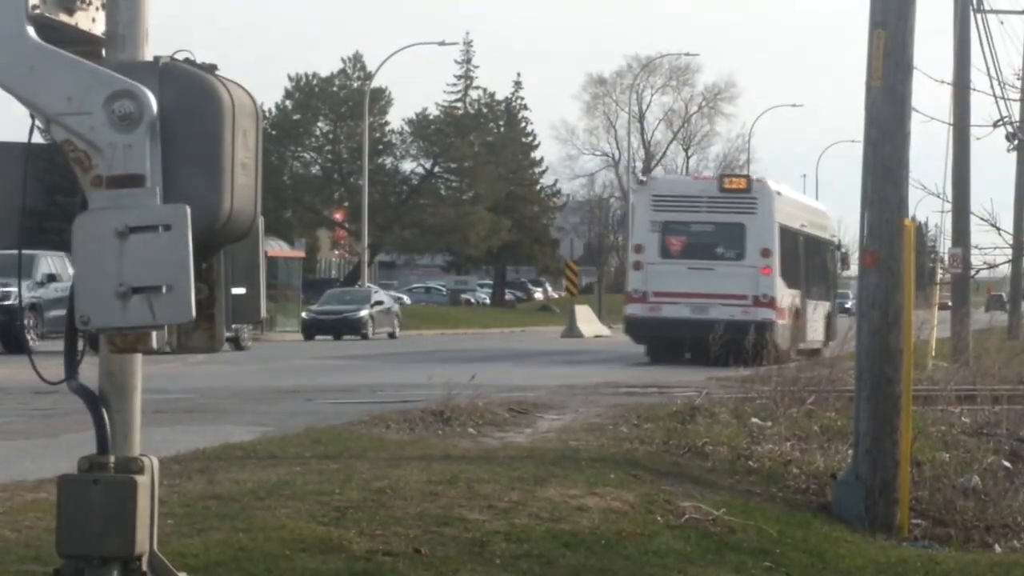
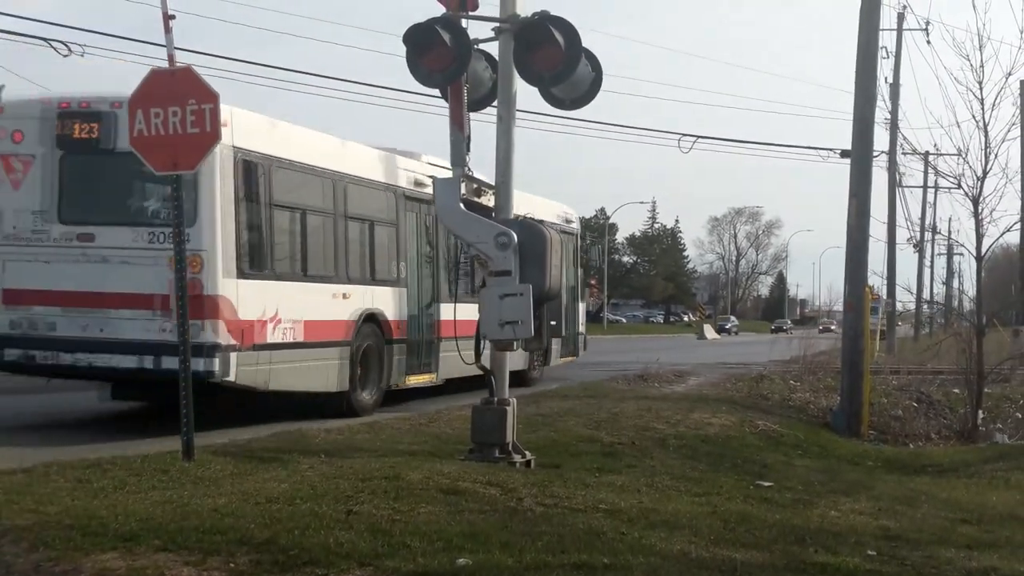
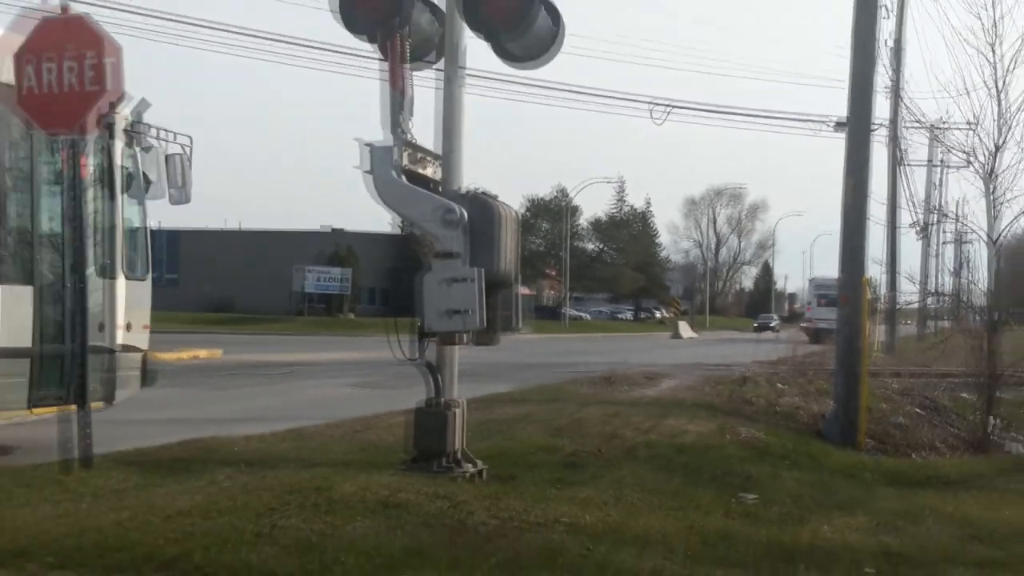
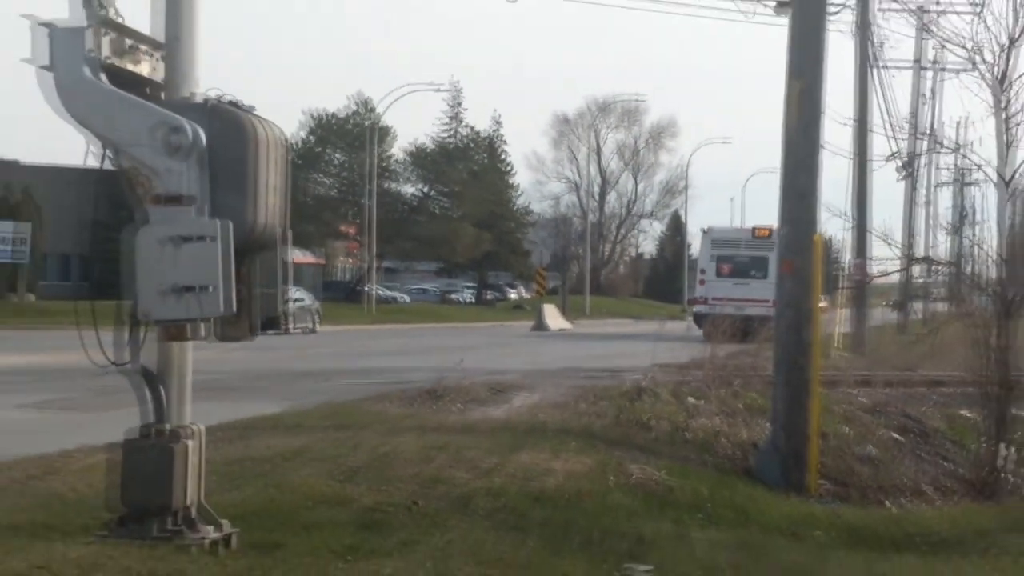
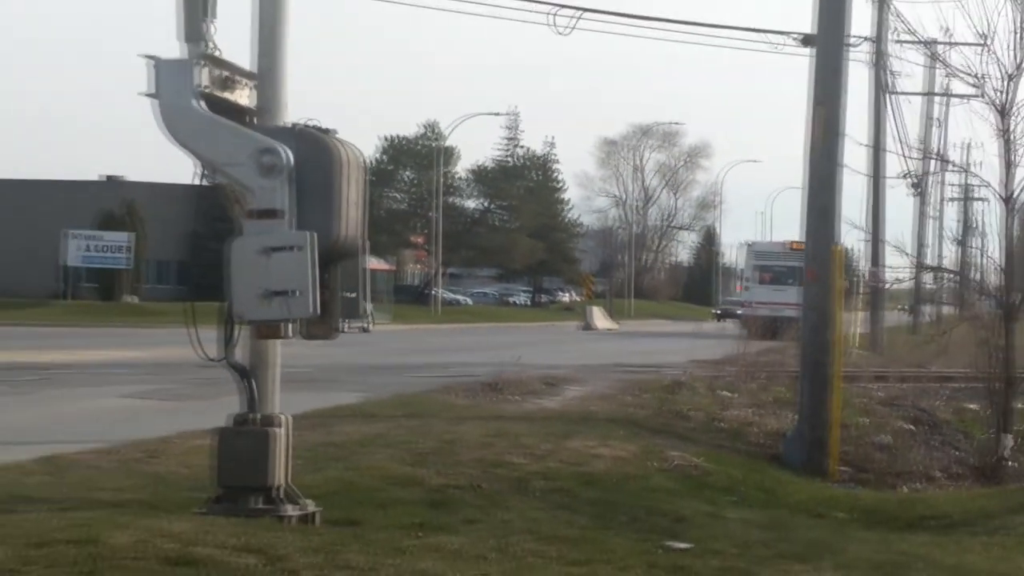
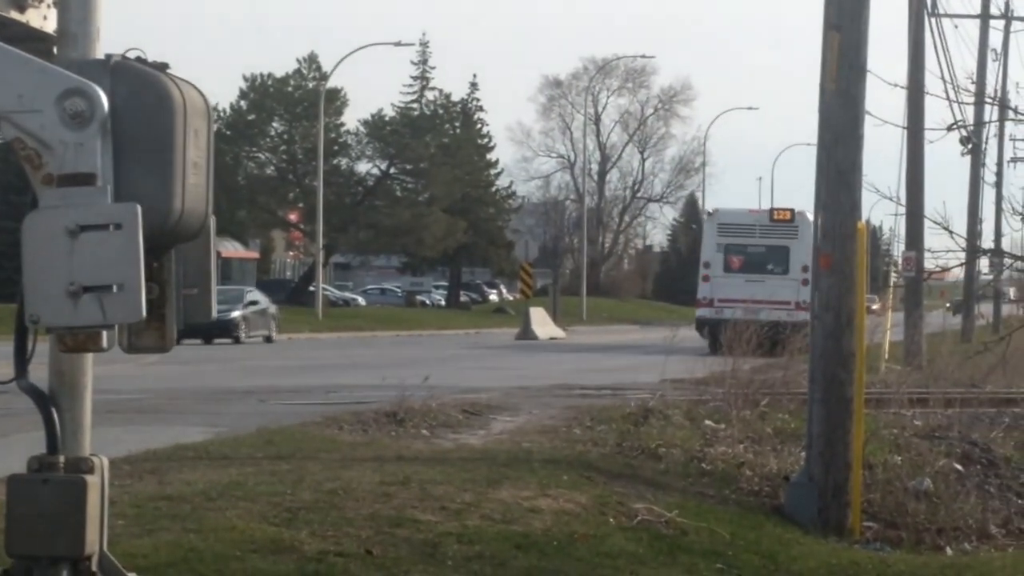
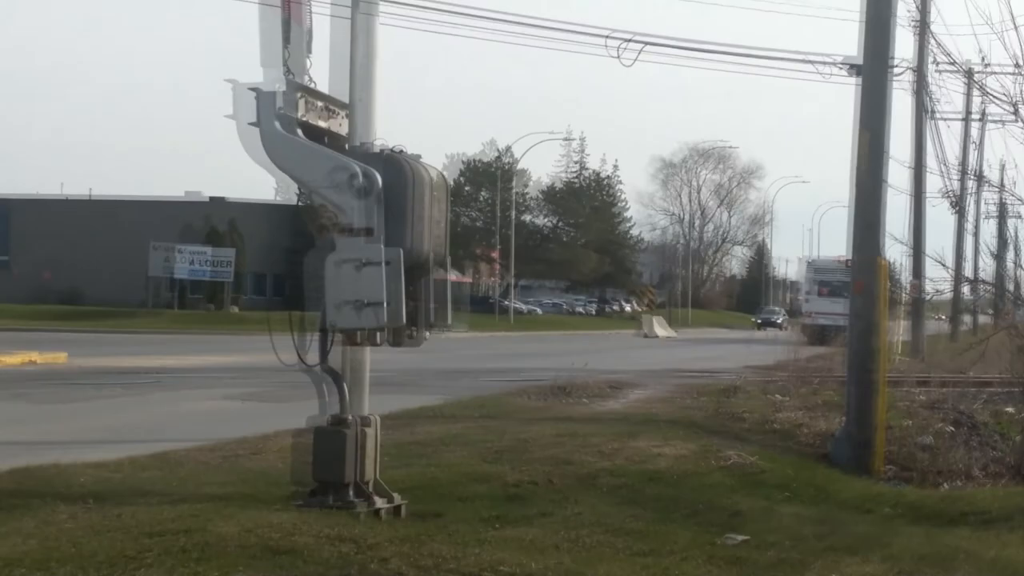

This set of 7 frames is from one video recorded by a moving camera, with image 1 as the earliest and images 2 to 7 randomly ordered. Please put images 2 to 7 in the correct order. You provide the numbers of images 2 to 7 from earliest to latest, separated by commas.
6, 4, 5, 7, 3, 2
